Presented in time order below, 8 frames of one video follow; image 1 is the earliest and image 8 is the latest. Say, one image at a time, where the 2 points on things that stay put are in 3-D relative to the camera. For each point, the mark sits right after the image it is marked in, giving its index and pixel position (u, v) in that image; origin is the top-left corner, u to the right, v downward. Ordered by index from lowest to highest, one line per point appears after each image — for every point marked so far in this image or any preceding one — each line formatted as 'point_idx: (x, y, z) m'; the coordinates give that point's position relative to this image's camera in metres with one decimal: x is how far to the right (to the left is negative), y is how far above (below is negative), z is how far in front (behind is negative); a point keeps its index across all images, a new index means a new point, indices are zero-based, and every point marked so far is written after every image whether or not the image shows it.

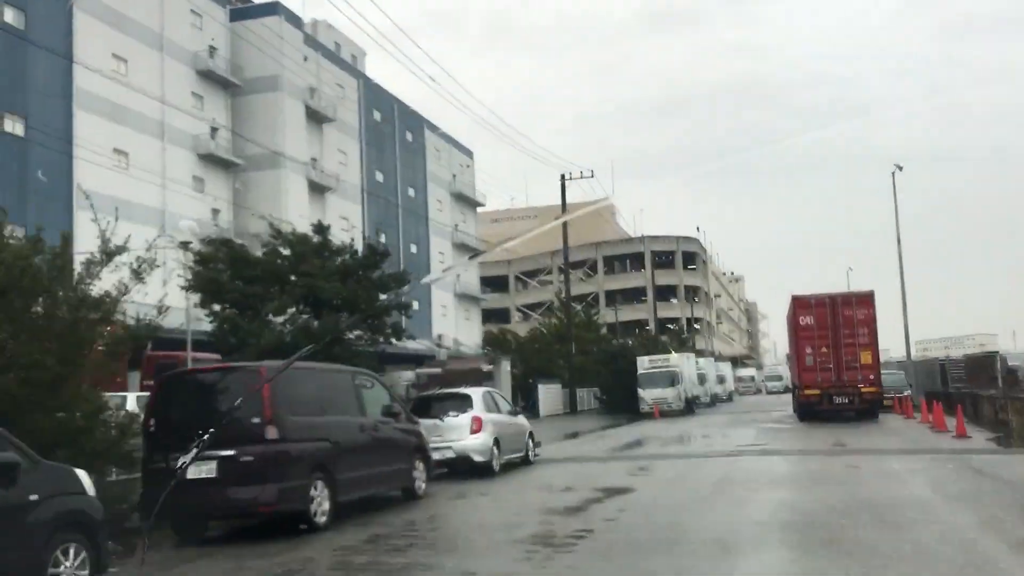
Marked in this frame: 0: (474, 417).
0: (-0.6, -1.9, +13.6) m
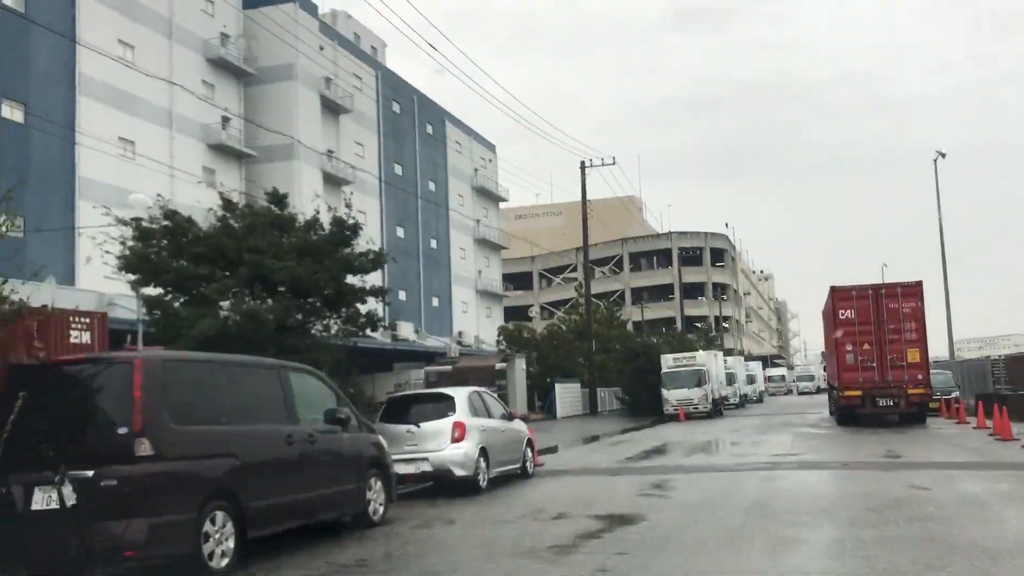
0: (-0.7, -1.7, +11.4) m
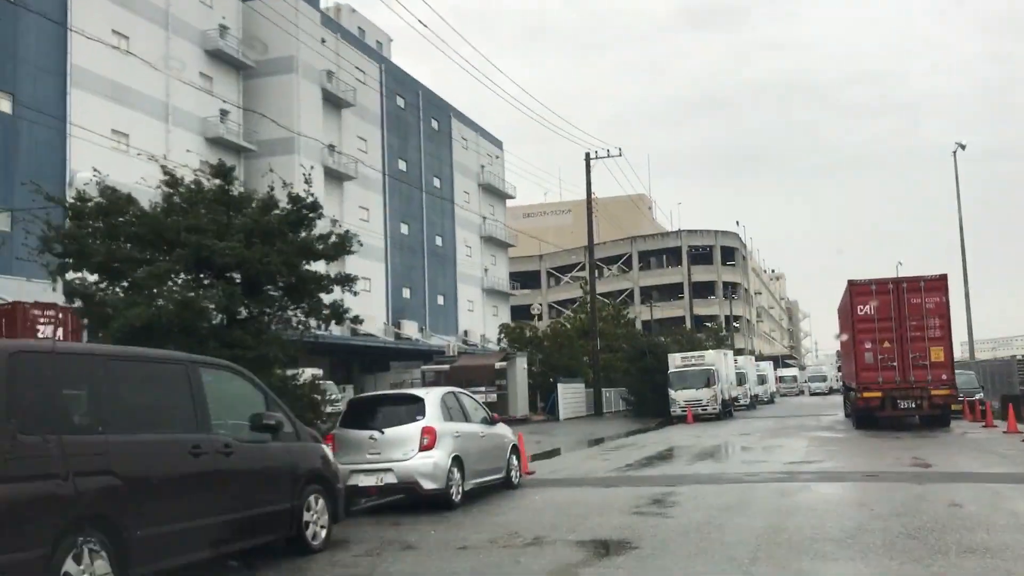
0: (-0.9, -1.5, +9.9) m
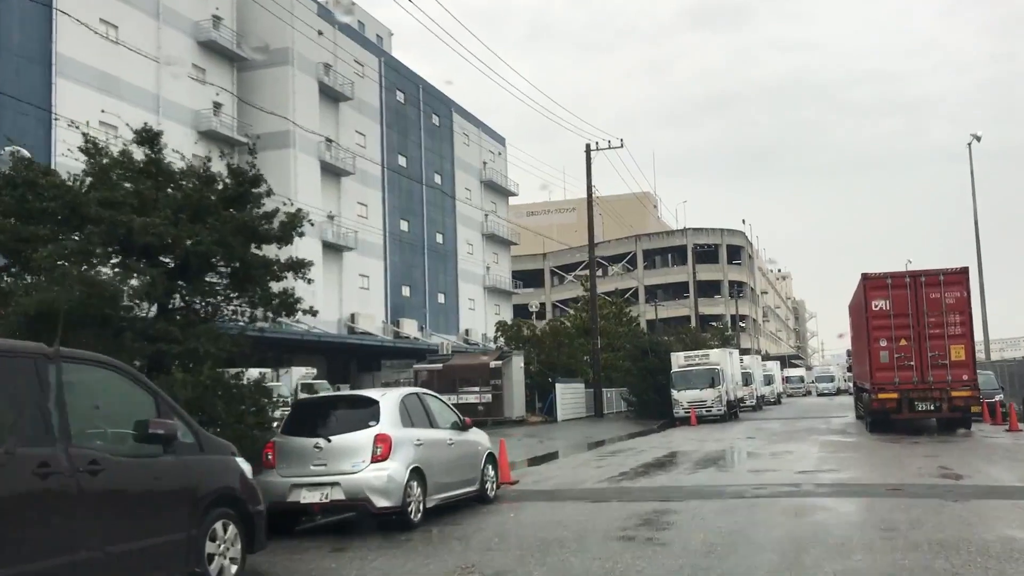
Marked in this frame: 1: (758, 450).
0: (-1.3, -1.4, +8.6) m
1: (+5.1, -3.4, +18.7) m
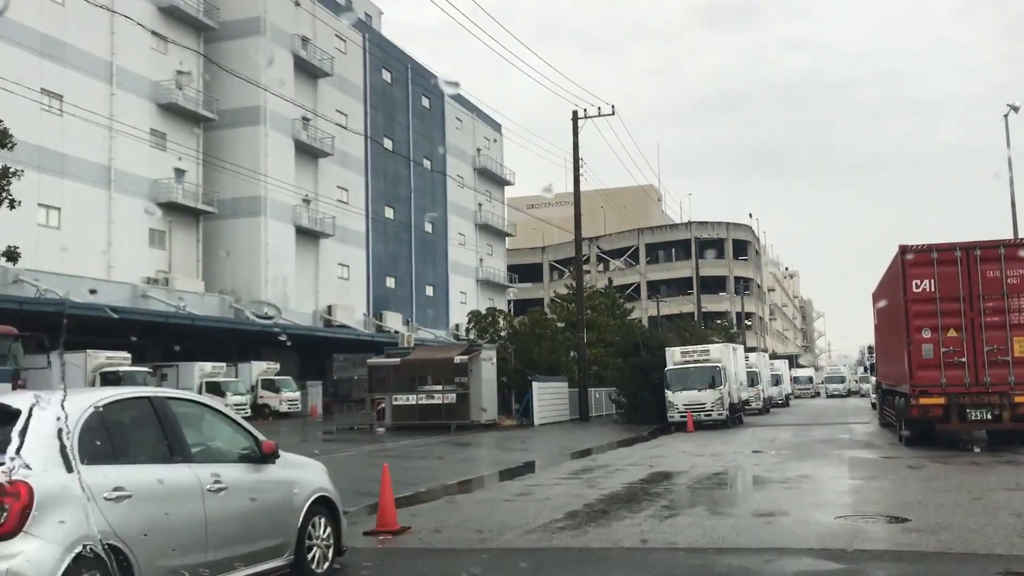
0: (-2.3, -0.9, +4.2) m
1: (+4.0, -2.9, +14.4) m
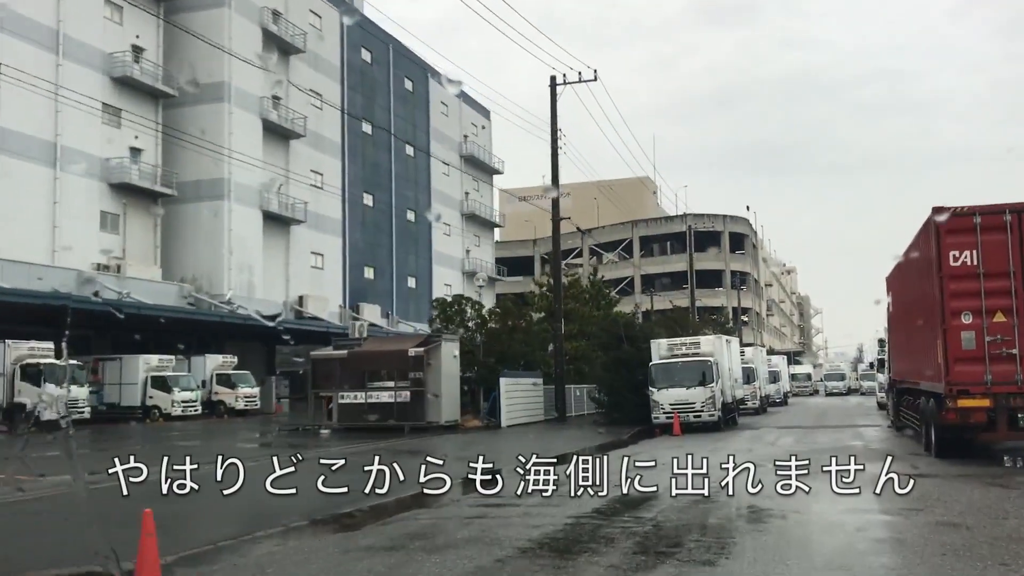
0: (-3.3, -0.5, +0.8) m
1: (+3.1, -2.5, +11.0) m
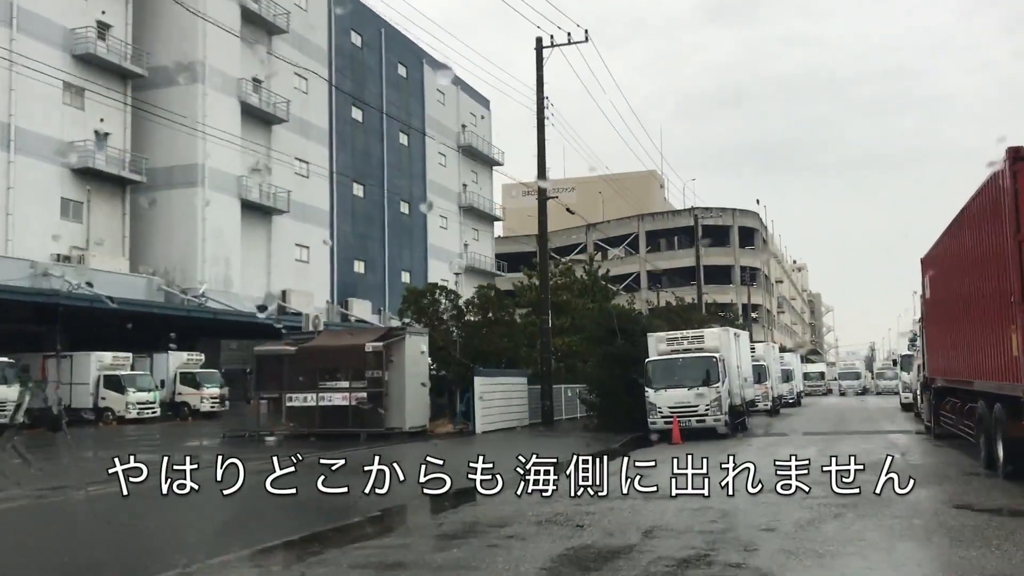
0: (-4.1, -0.2, -2.4) m
1: (+2.3, -2.2, +7.7) m
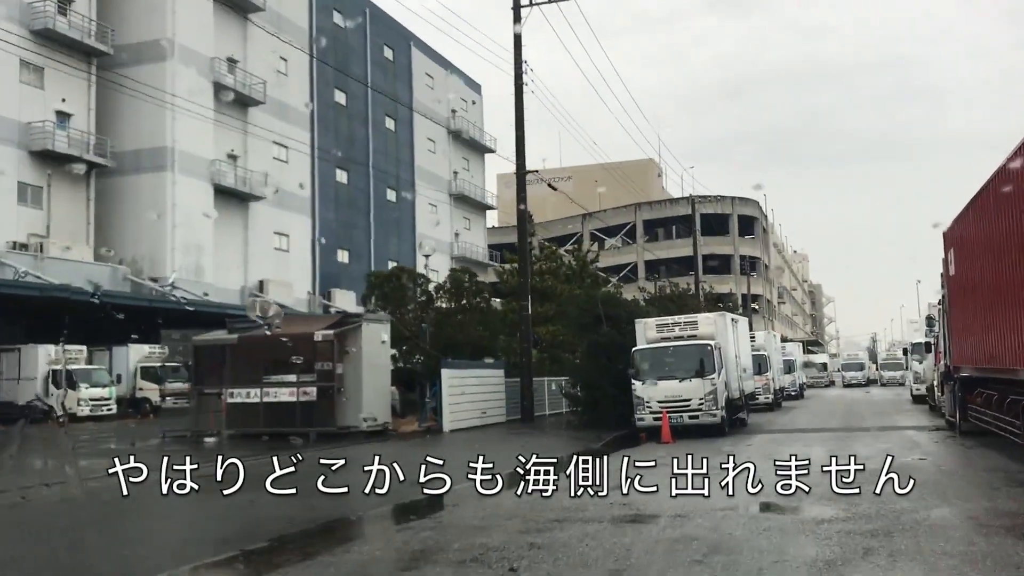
0: (-4.8, 0.0, -4.8) m
1: (+1.7, -1.8, +5.3) m
